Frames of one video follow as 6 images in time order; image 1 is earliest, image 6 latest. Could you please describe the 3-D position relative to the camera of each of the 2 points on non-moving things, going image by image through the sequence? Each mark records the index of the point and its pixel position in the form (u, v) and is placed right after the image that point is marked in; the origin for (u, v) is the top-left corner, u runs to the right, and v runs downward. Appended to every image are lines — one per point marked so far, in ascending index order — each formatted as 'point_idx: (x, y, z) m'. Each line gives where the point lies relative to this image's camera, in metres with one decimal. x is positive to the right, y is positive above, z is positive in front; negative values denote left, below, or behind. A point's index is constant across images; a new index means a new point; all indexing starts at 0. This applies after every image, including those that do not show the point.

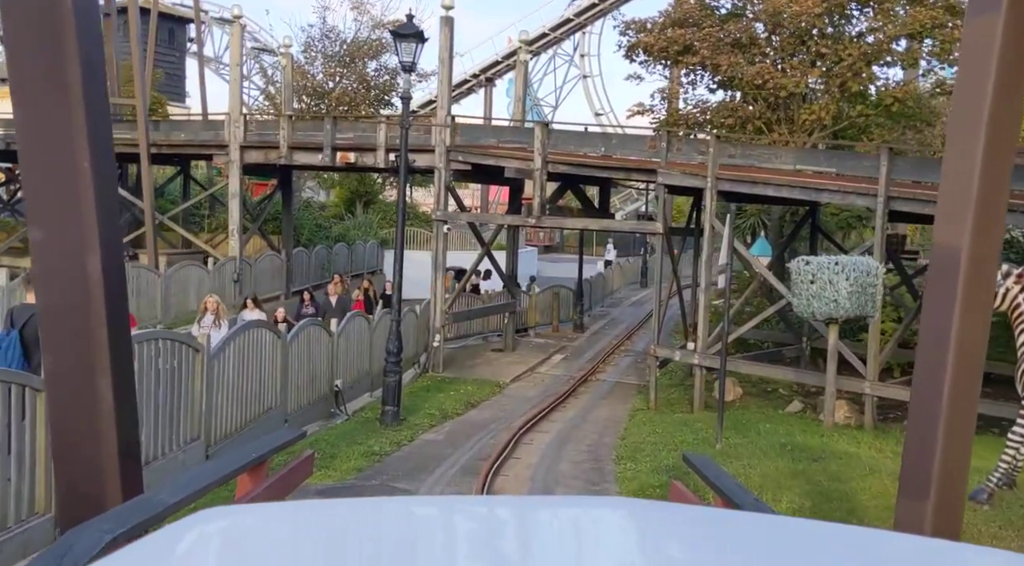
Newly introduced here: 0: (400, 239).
0: (-1.4, +0.5, +11.8) m
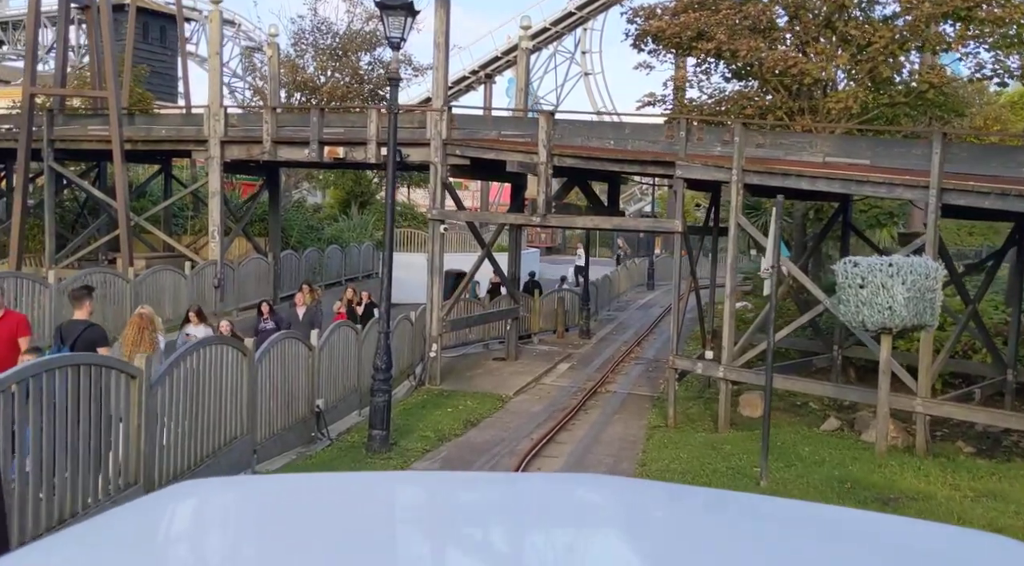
0: (-1.3, +0.5, +10.5) m
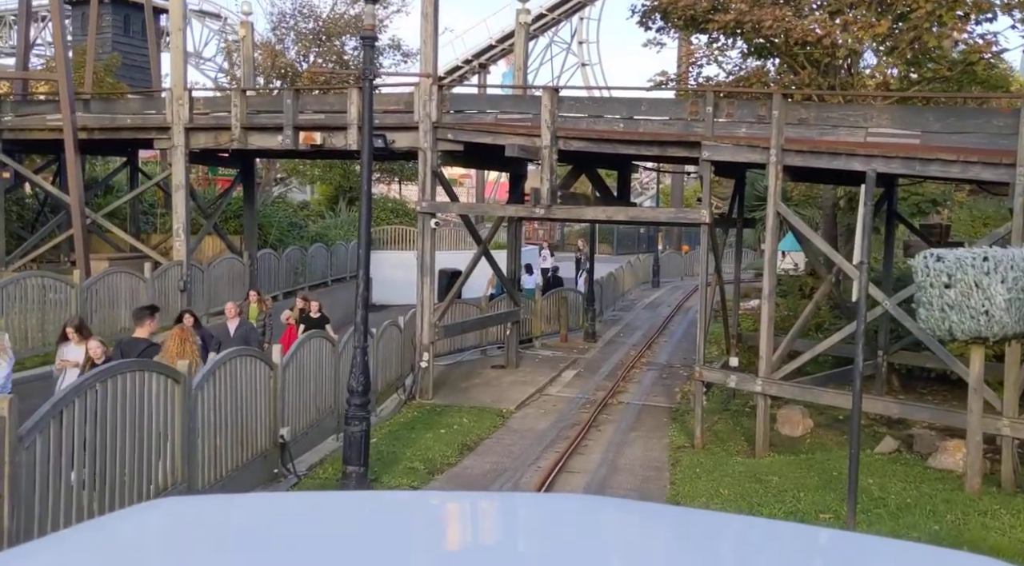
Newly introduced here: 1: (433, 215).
0: (-1.3, +0.4, +8.7) m
1: (-1.1, +1.0, +14.3) m
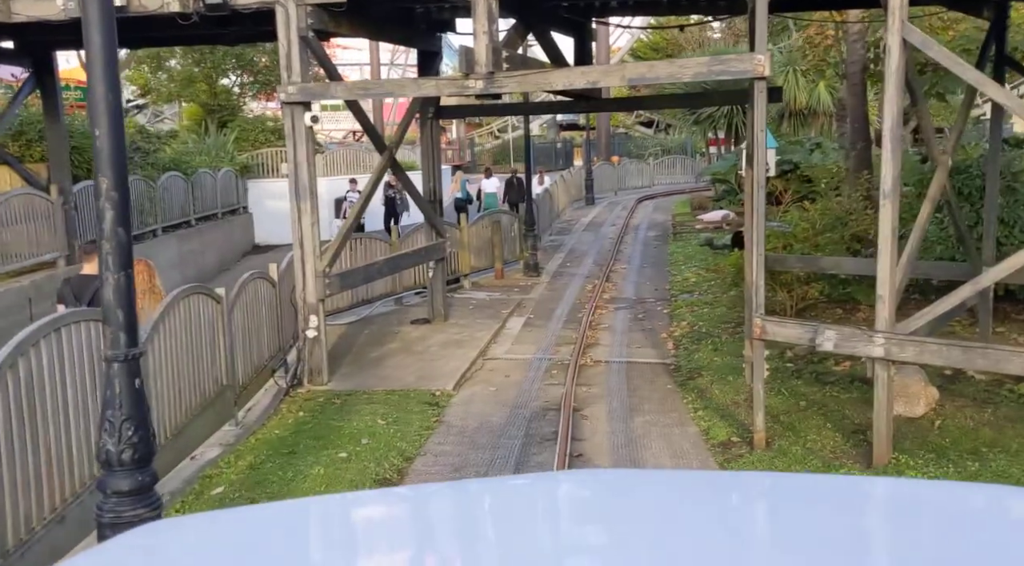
0: (-1.5, +0.7, +3.9) m
1: (-1.9, +1.7, +9.4) m
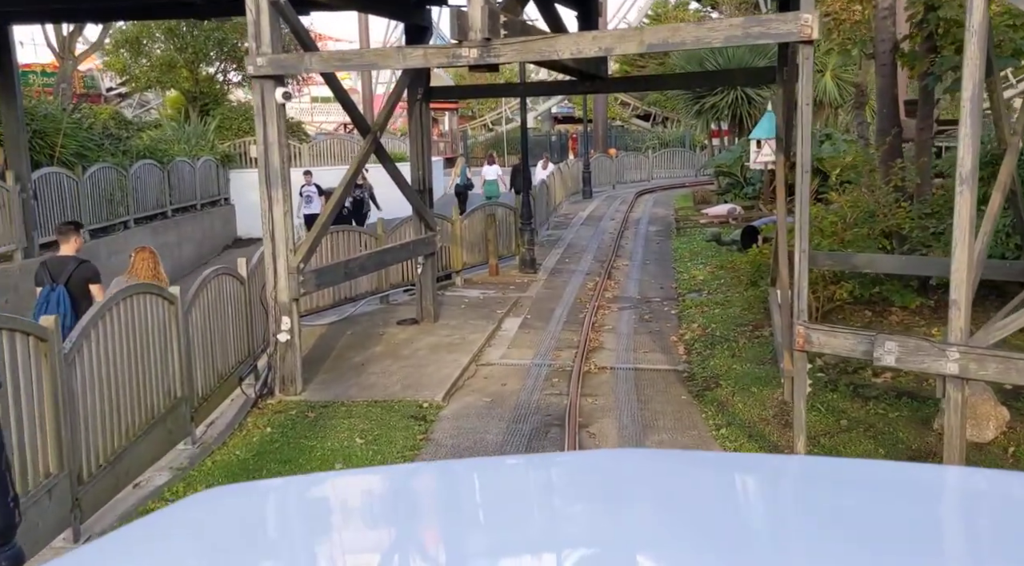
0: (-1.5, +0.7, +2.8) m
1: (-2.0, +1.7, +8.3) m
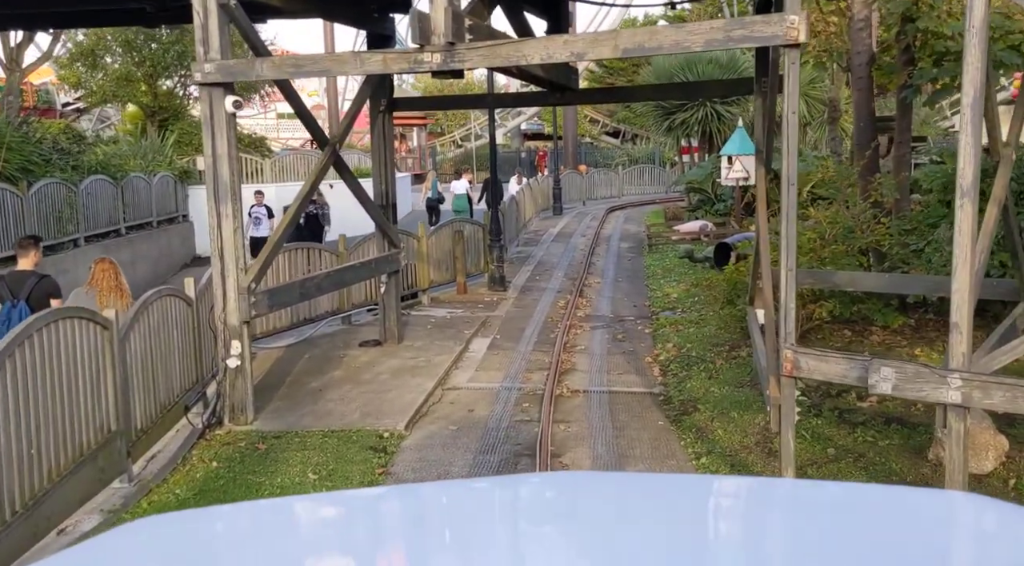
0: (-1.6, +0.6, +2.3) m
1: (-2.2, +1.5, +7.8) m
